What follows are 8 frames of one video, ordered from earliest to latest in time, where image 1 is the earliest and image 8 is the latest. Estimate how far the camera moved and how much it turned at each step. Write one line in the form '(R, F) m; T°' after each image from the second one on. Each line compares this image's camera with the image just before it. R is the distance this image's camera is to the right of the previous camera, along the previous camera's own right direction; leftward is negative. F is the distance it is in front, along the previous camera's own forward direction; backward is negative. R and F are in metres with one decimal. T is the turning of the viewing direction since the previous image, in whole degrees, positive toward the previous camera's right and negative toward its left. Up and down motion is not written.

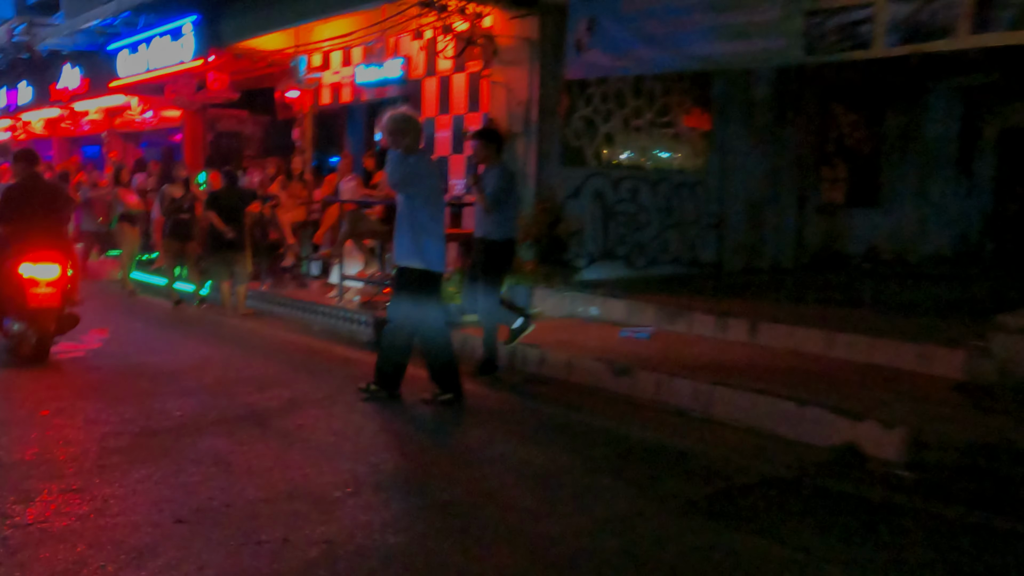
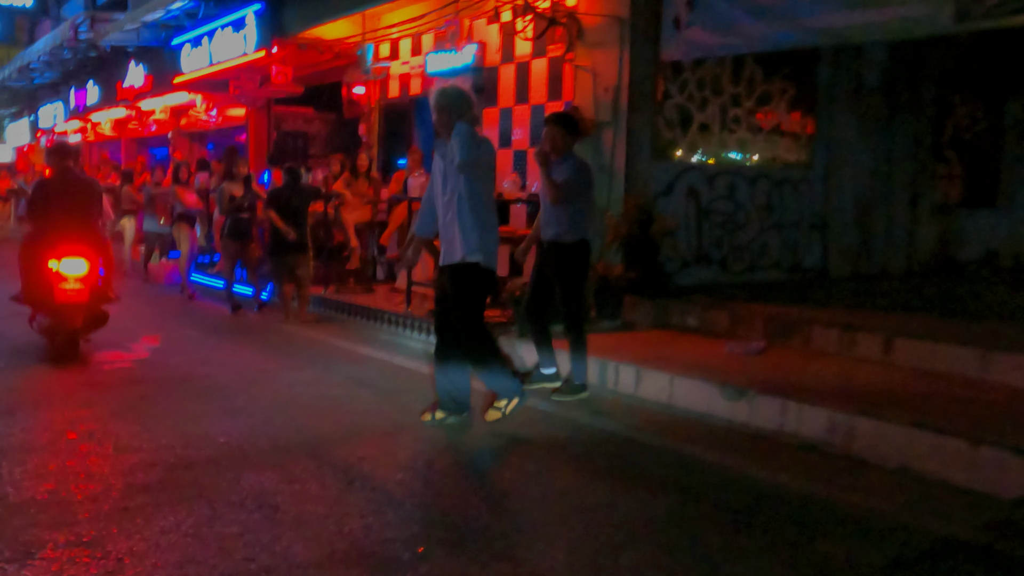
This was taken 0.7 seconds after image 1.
(-0.2, +1.0) m; -4°
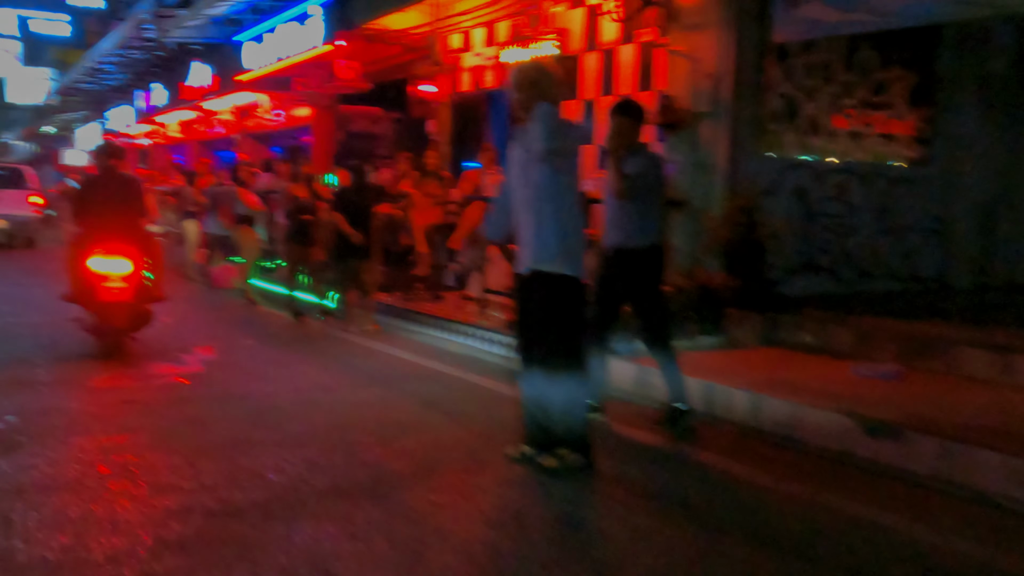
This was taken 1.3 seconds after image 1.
(-0.2, +0.9) m; -4°
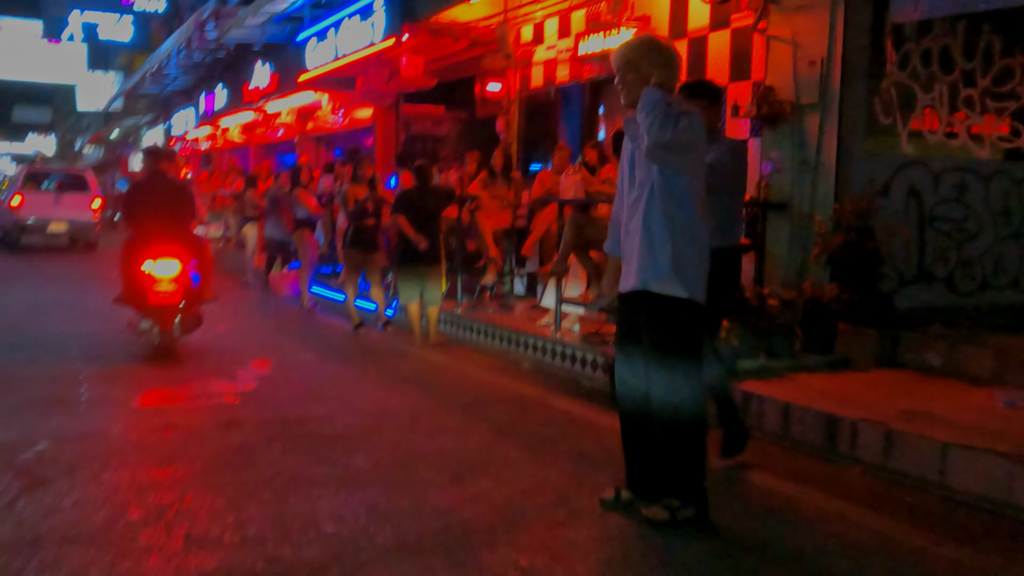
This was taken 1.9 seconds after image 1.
(-0.2, +0.7) m; -4°
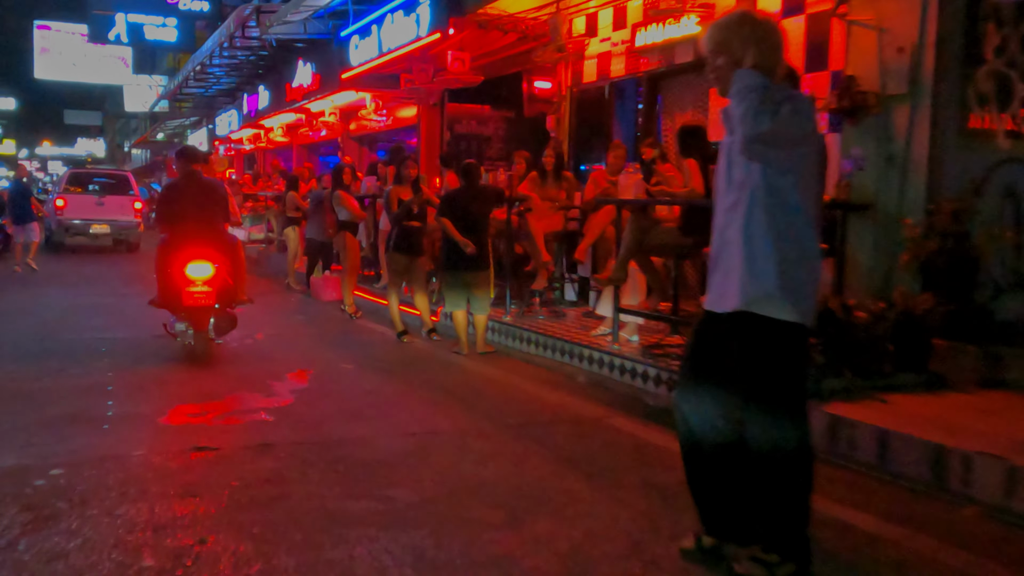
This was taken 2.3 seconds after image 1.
(-0.1, +0.6) m; -3°
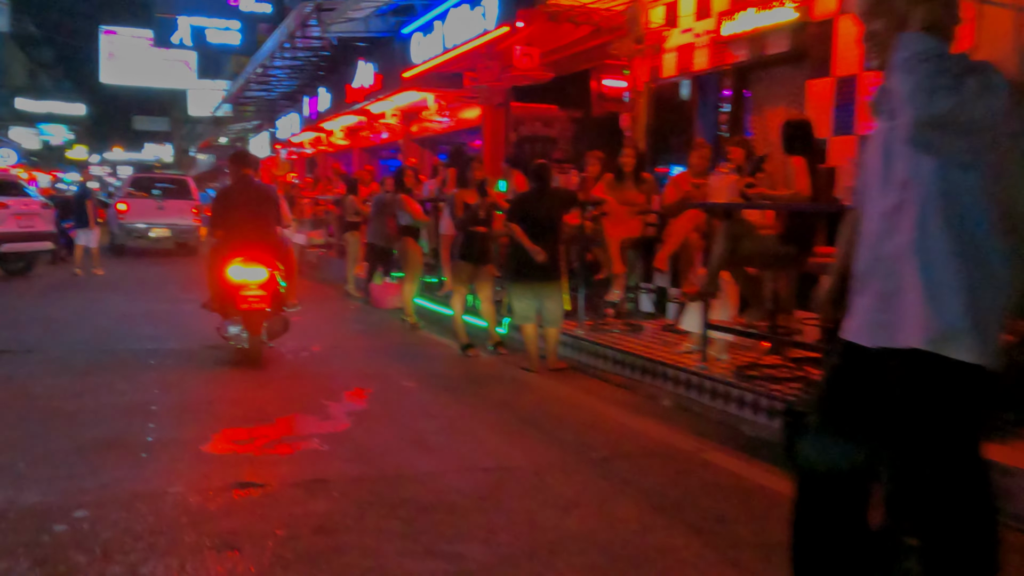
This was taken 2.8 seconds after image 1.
(-0.1, +0.7) m; -4°
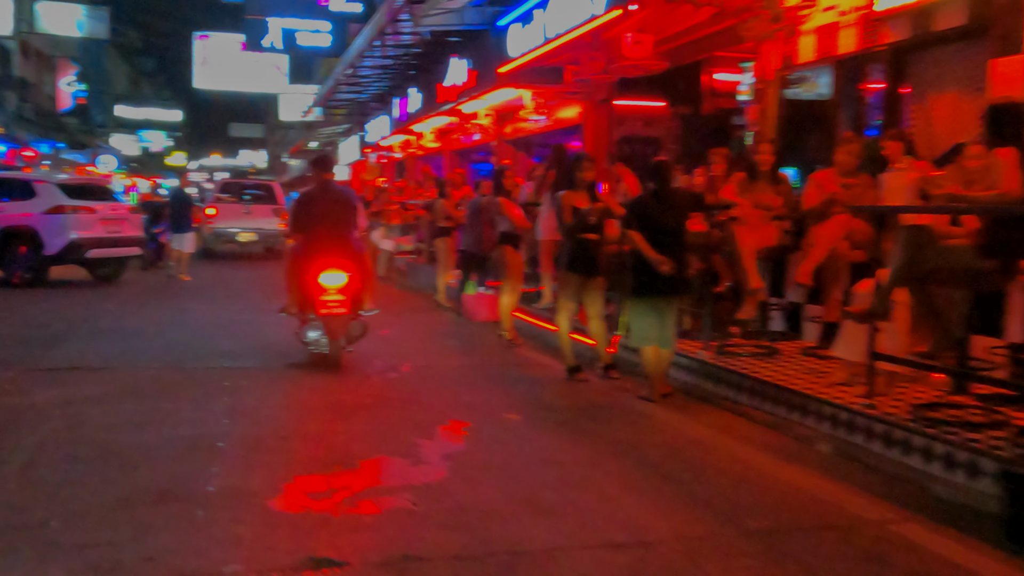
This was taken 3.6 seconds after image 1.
(-0.2, +1.0) m; -5°
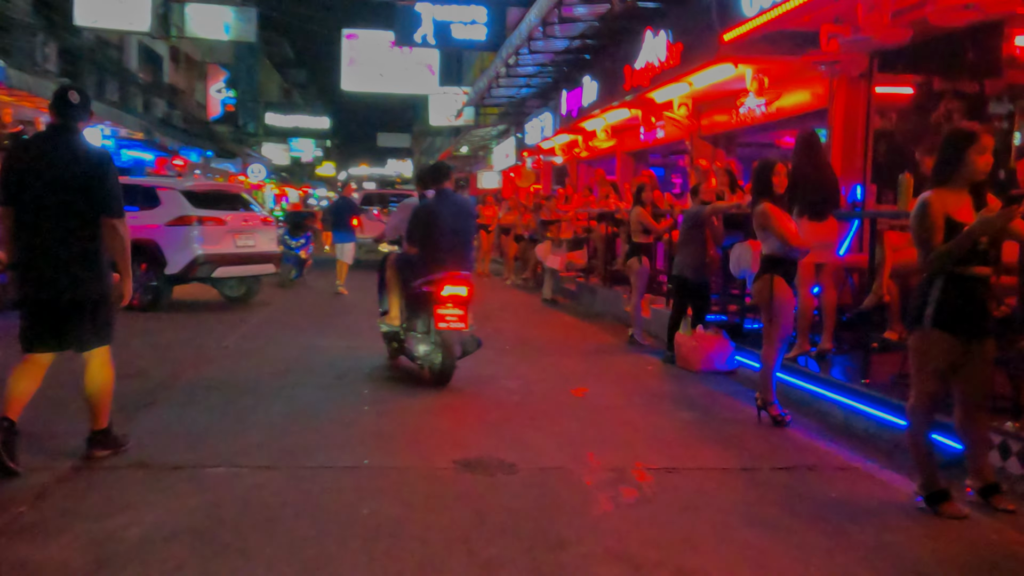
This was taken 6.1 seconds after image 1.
(-0.9, +3.0) m; -8°
